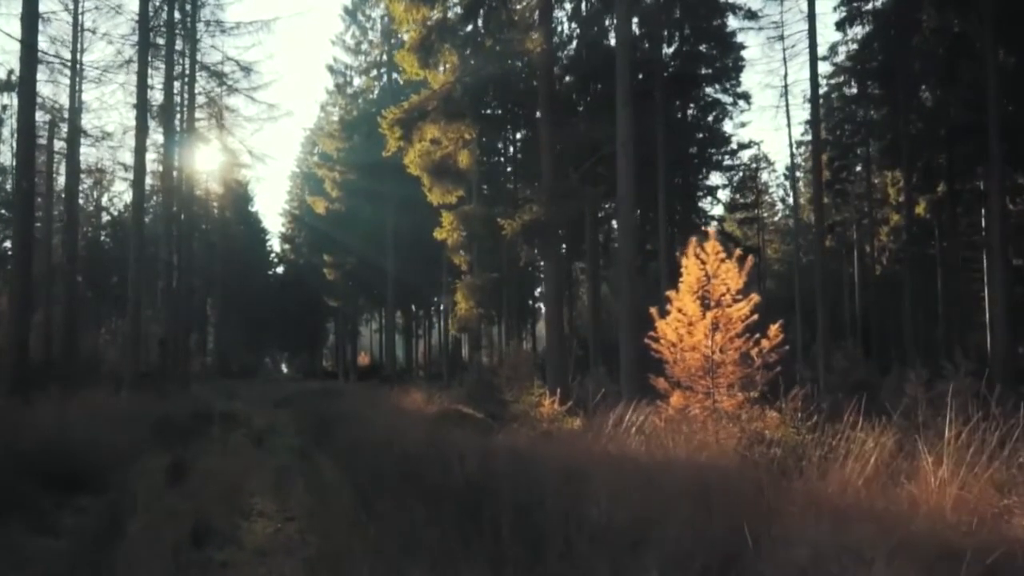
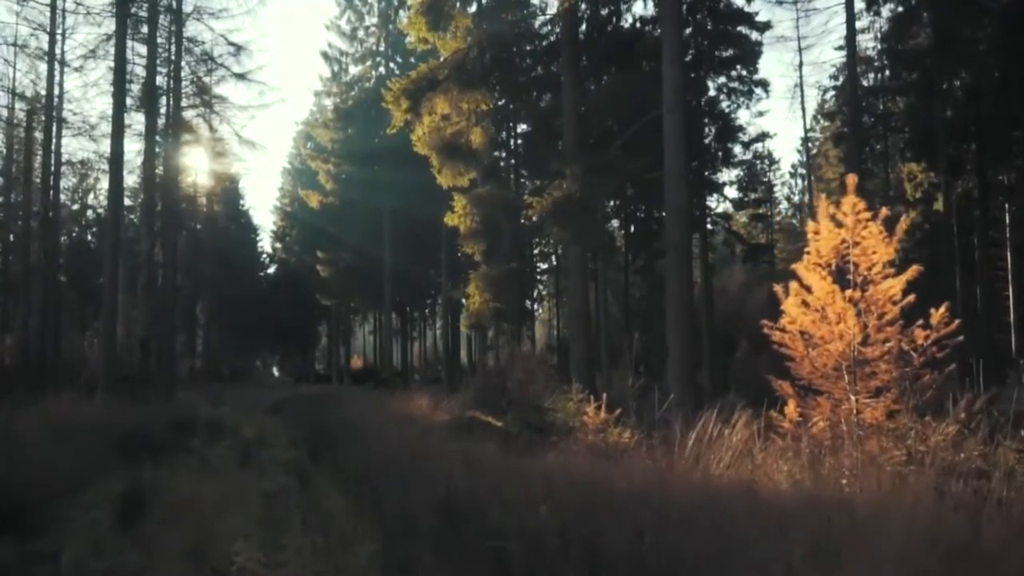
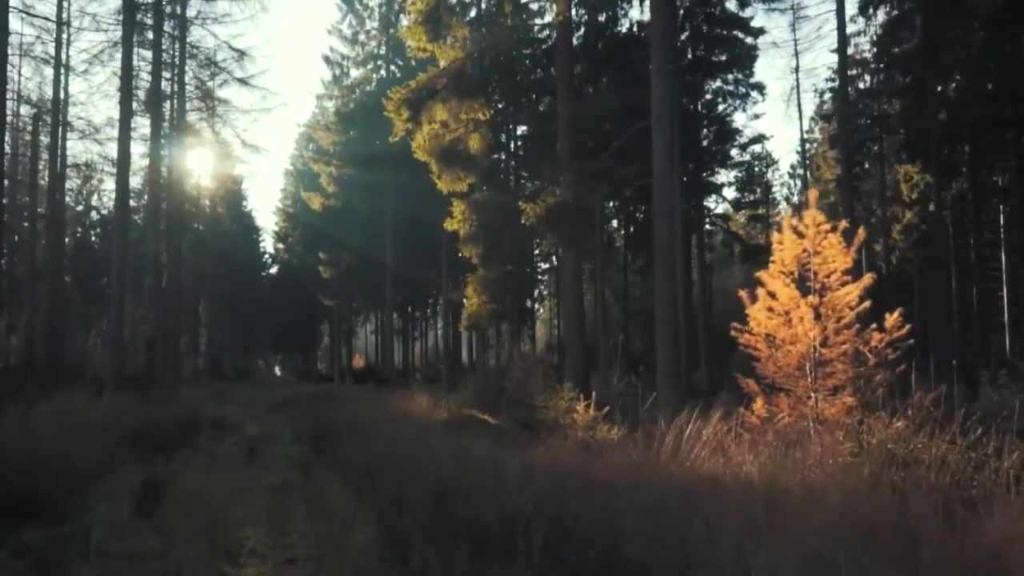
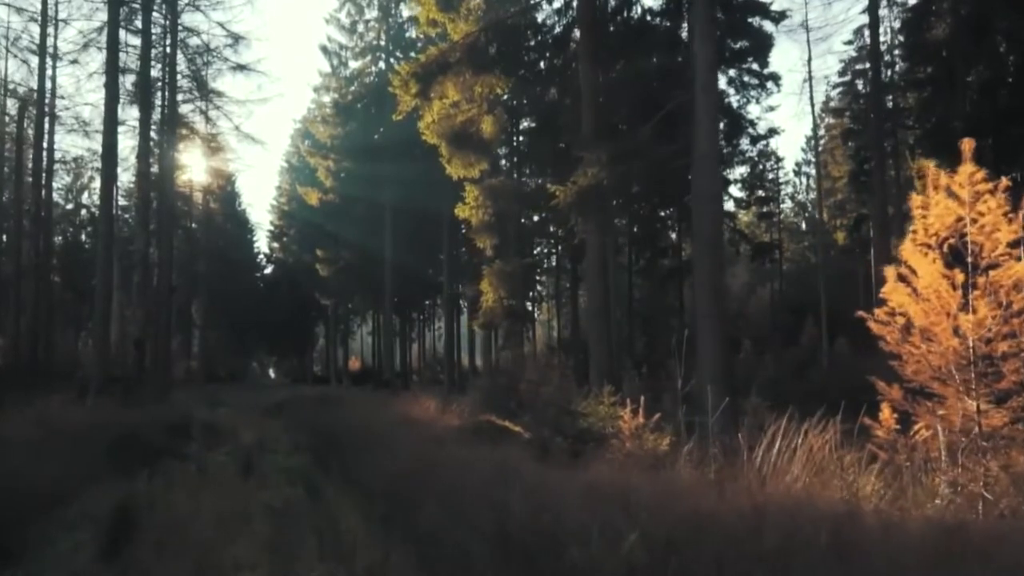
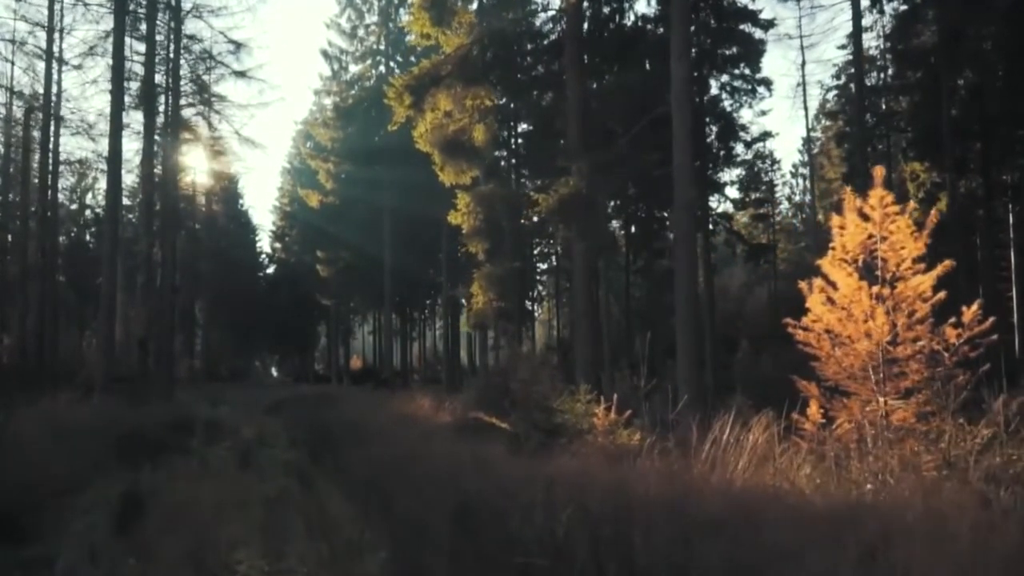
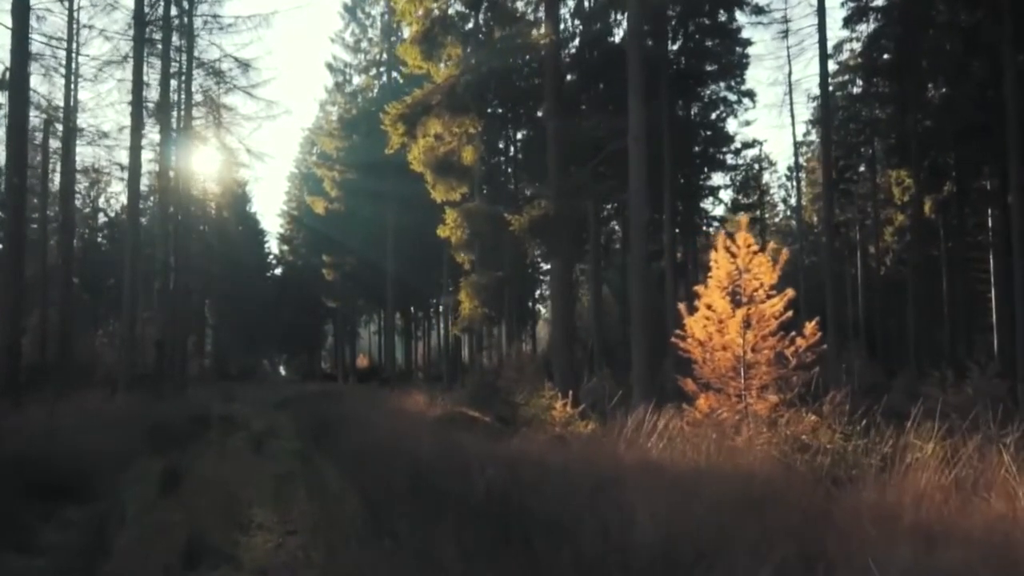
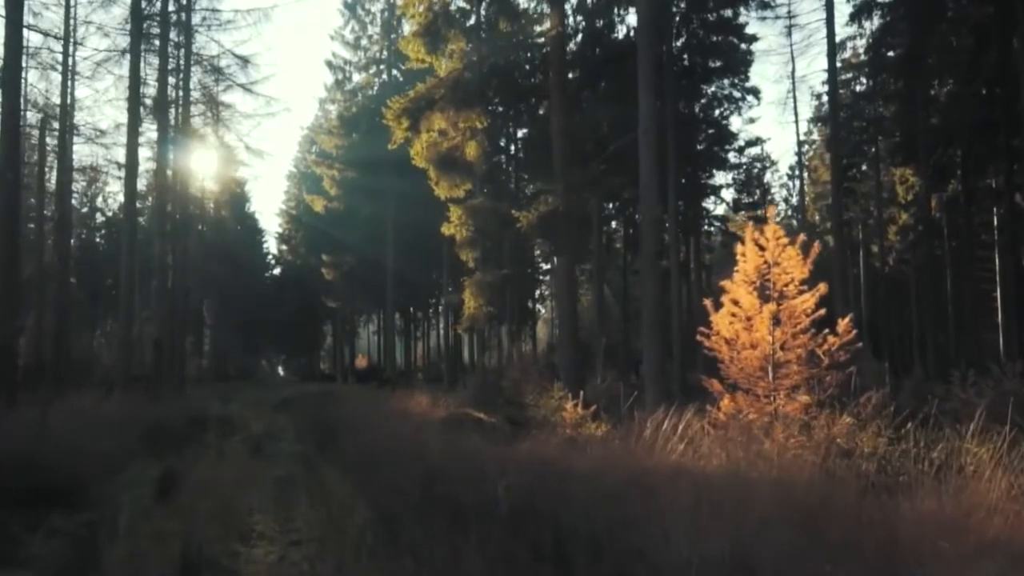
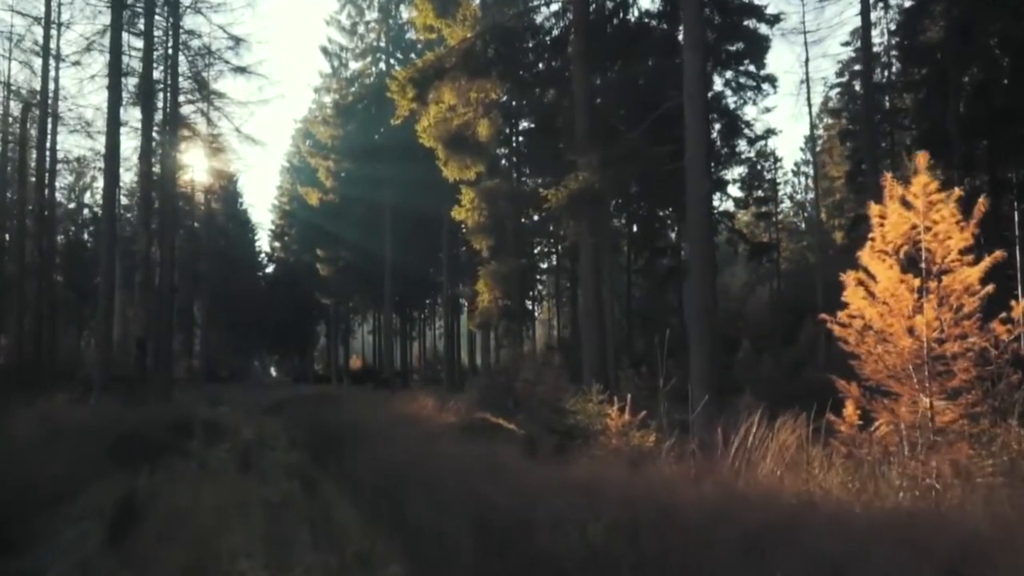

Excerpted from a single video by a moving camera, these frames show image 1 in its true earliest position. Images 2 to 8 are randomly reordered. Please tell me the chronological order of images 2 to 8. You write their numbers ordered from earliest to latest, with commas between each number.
6, 7, 3, 2, 5, 8, 4
